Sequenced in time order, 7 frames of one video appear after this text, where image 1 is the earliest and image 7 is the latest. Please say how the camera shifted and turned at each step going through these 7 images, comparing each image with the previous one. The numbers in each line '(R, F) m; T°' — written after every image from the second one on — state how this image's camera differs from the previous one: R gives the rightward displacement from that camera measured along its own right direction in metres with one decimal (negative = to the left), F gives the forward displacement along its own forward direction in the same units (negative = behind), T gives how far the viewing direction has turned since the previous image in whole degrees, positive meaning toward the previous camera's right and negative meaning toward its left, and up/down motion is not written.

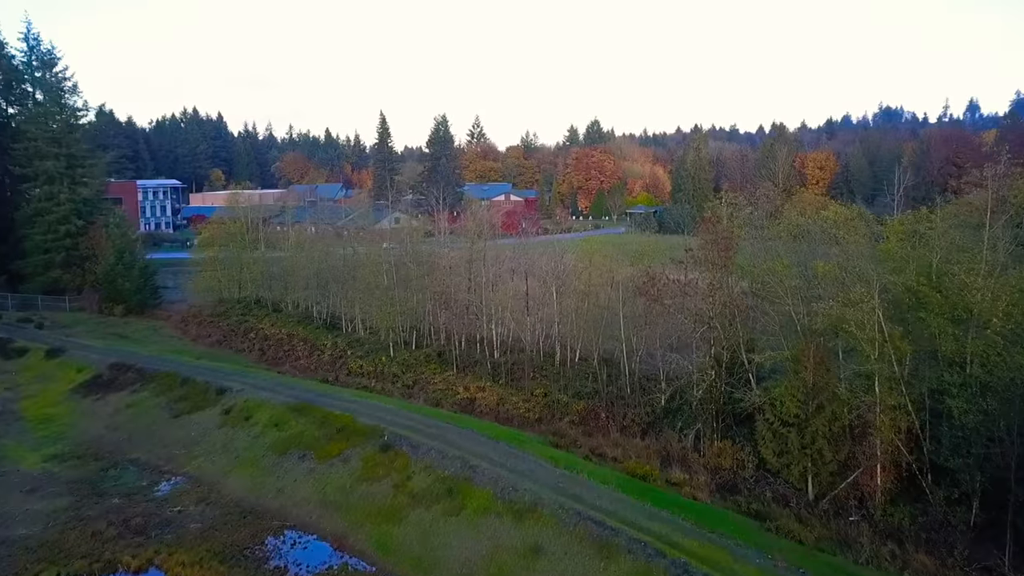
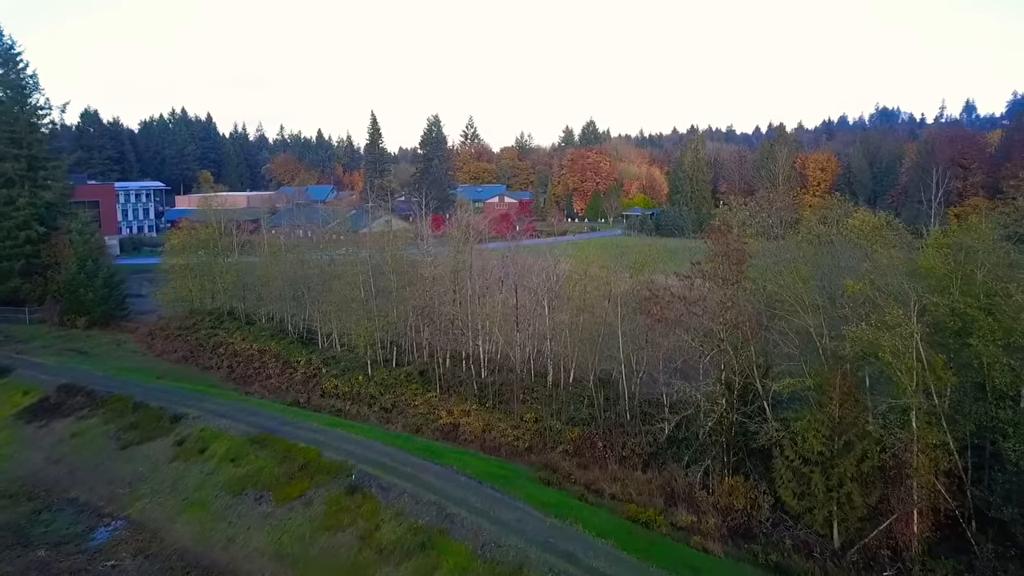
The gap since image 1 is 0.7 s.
(+0.2, +2.1) m; 0°
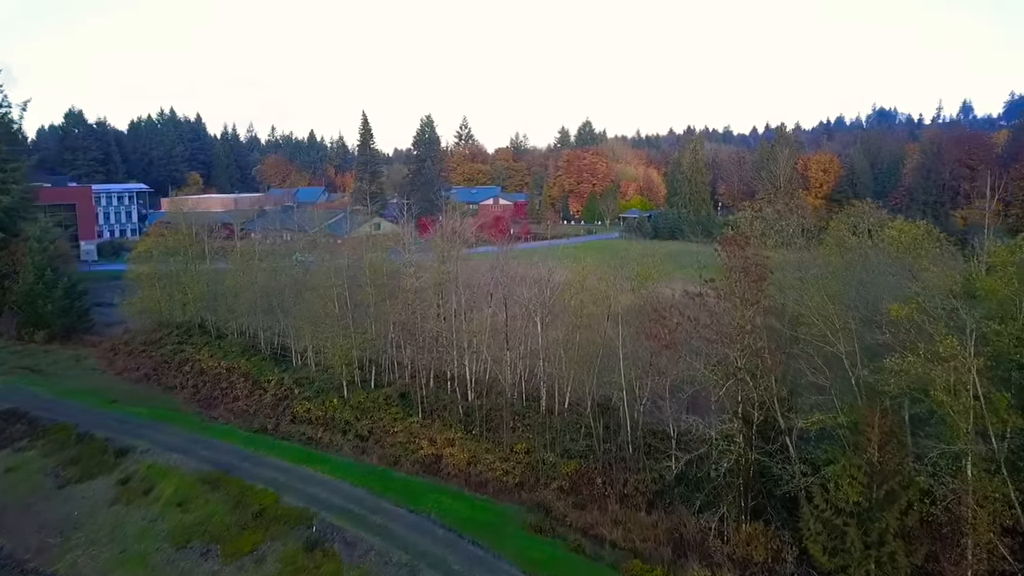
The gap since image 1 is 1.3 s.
(+0.2, +2.1) m; 0°
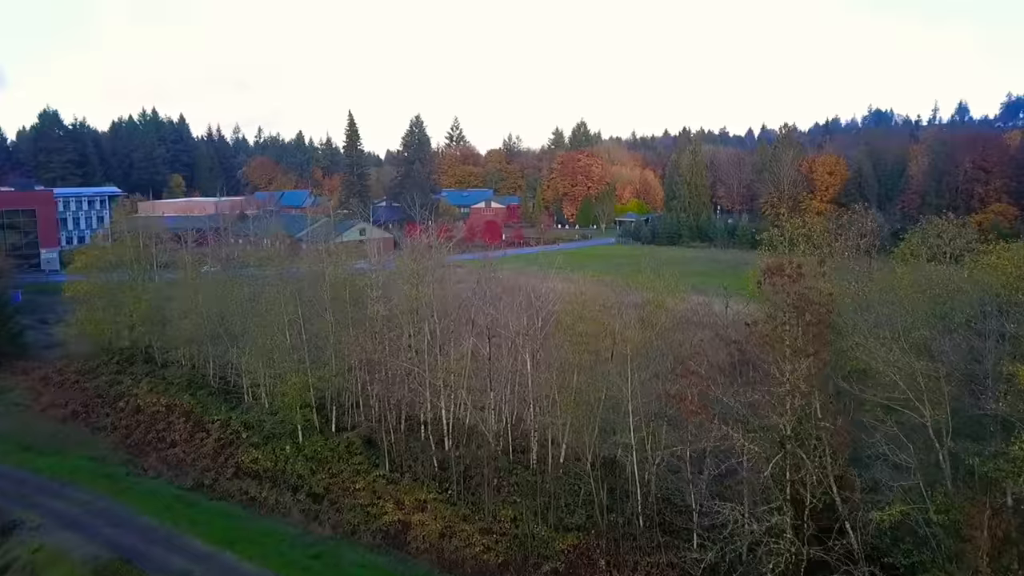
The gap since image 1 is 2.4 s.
(+0.2, +3.4) m; 0°
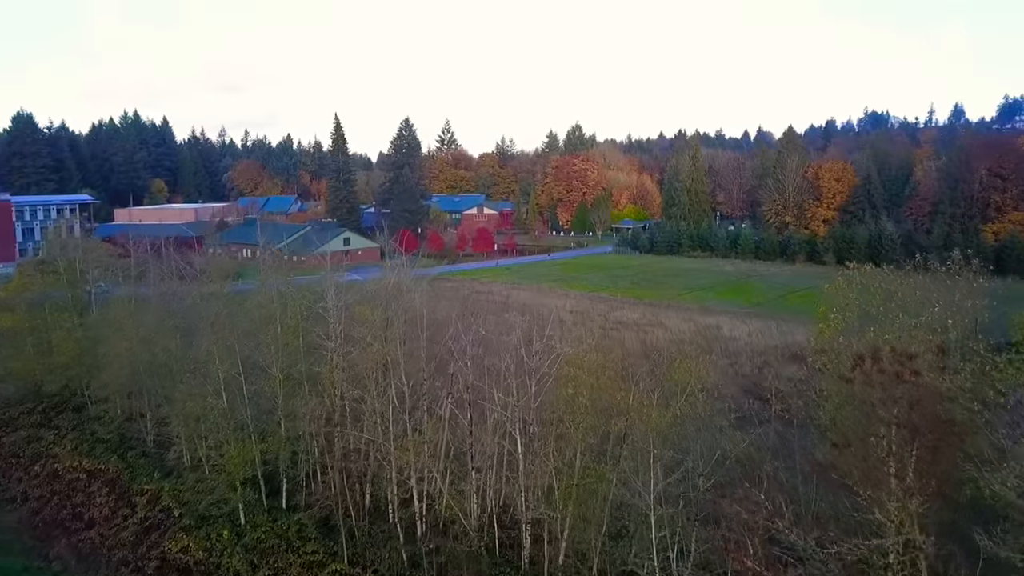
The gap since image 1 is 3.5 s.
(+0.1, +3.3) m; 0°
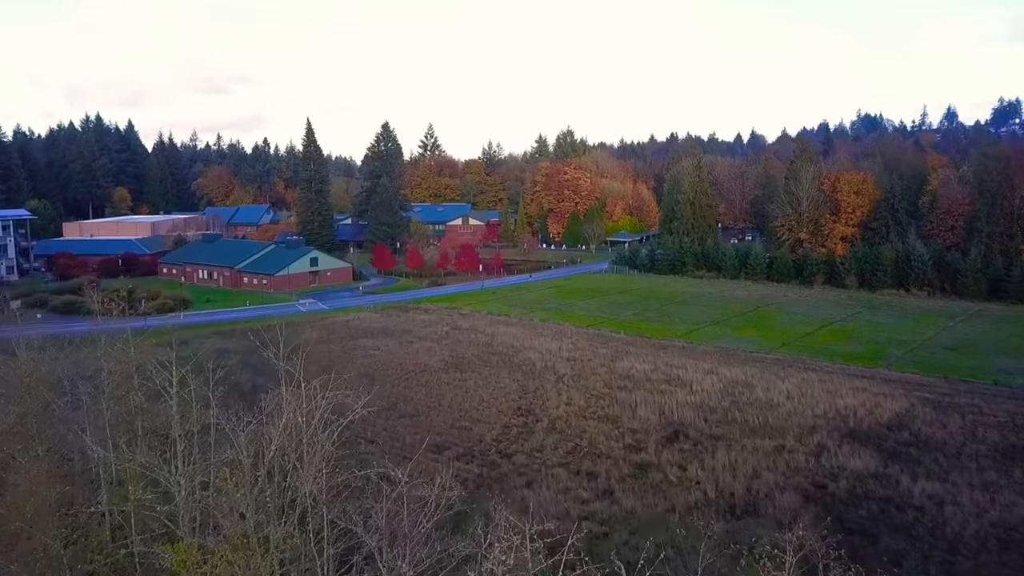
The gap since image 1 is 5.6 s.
(+0.1, +6.6) m; +1°
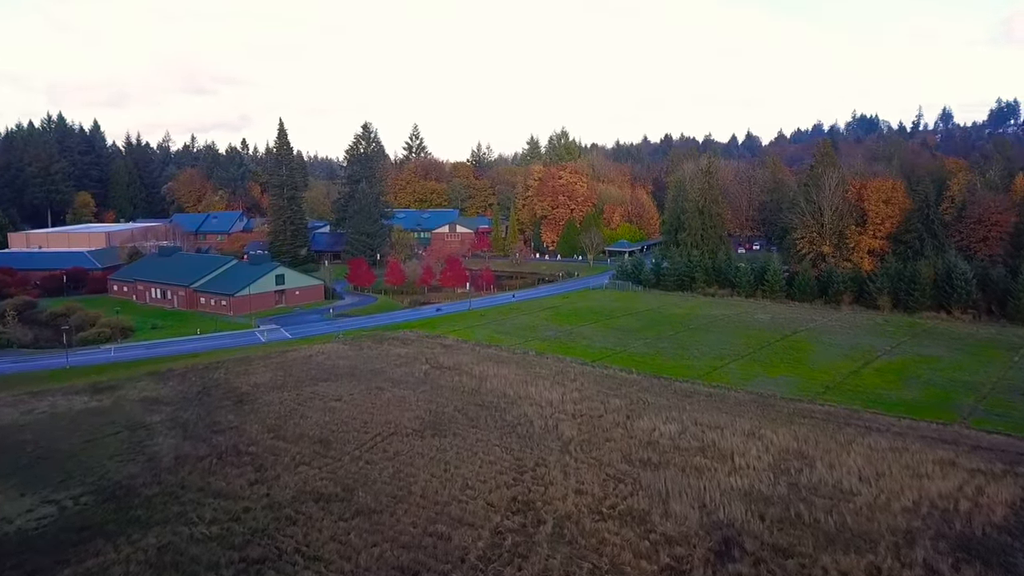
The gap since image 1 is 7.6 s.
(-0.1, +6.4) m; +1°
